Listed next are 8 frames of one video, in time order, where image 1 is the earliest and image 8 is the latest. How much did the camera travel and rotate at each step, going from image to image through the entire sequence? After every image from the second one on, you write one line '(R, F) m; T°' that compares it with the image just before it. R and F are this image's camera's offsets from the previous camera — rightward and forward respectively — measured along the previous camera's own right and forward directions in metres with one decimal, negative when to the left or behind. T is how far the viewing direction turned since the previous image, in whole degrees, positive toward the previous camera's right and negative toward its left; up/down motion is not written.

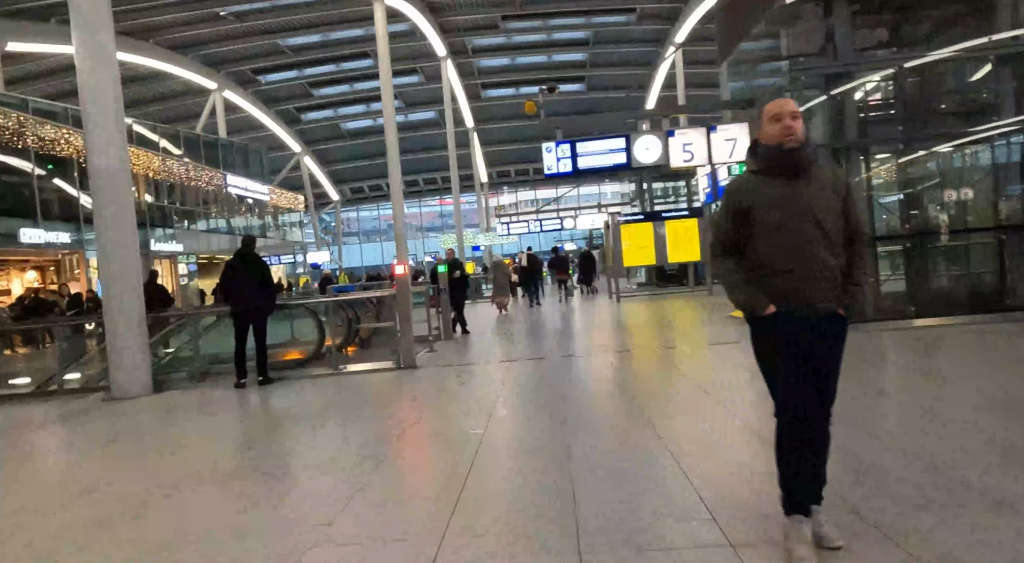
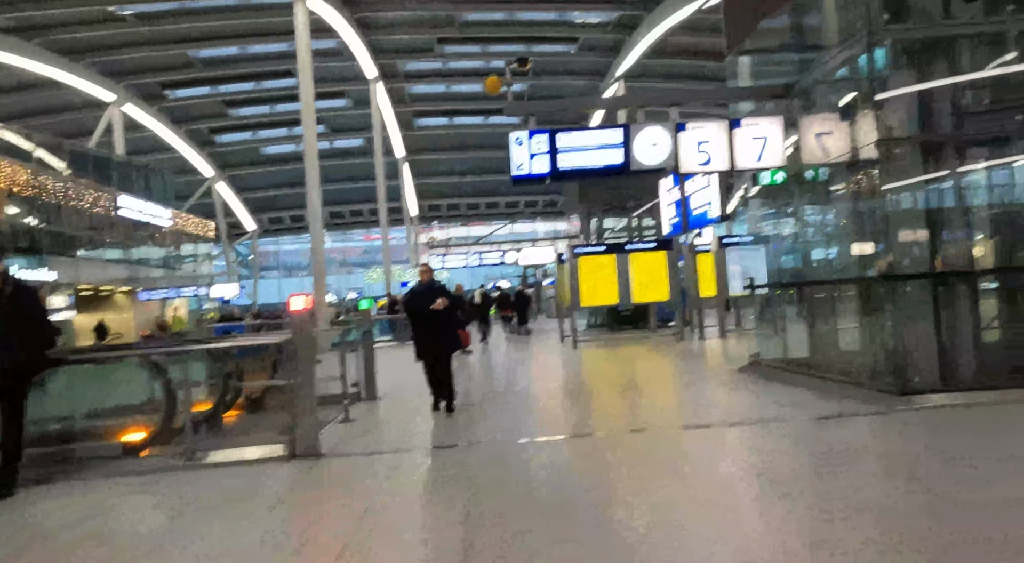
(-0.3, +2.7) m; +6°
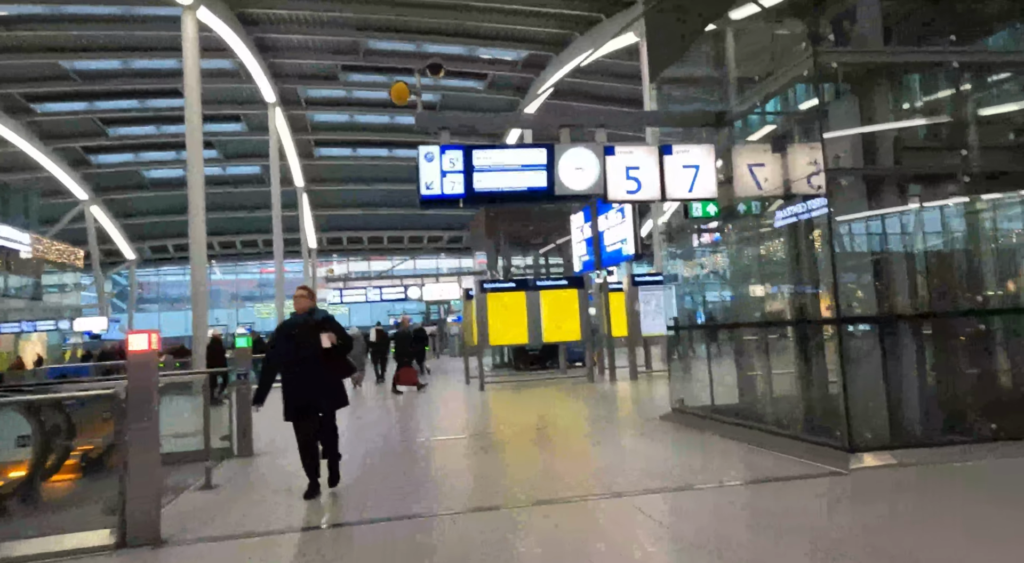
(0.0, +0.9) m; +9°
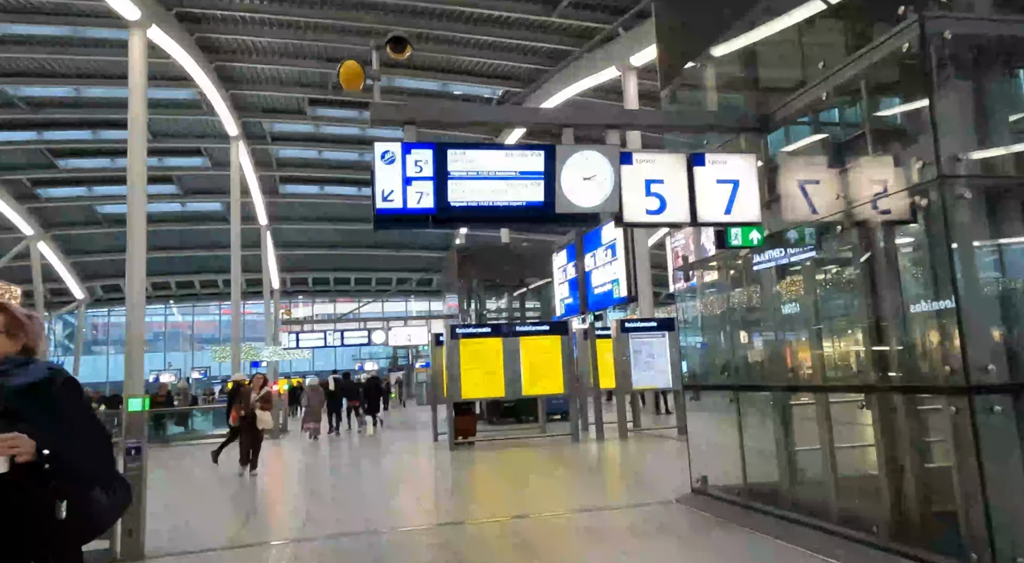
(-0.1, +1.6) m; +3°
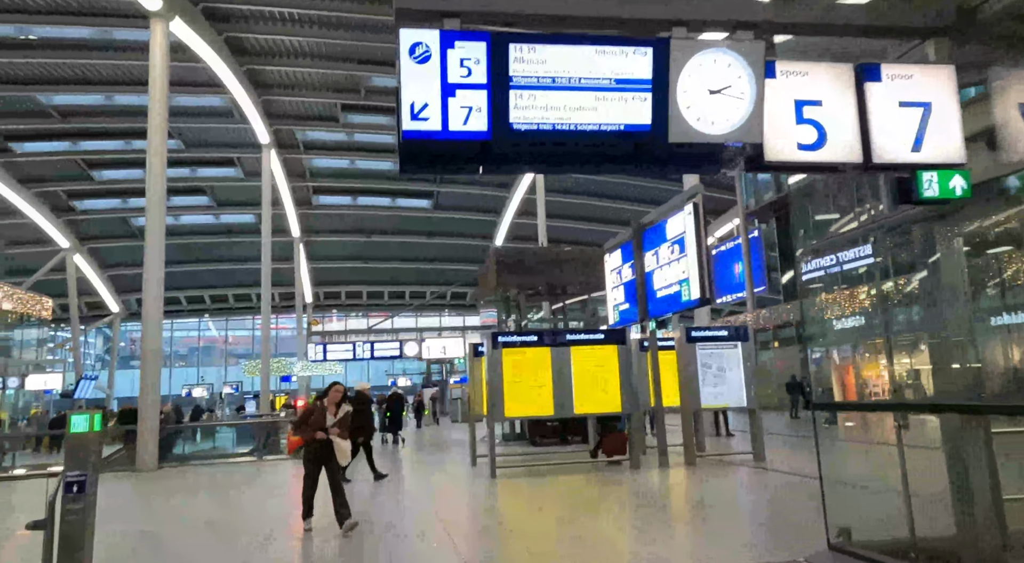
(-0.3, +1.5) m; -3°
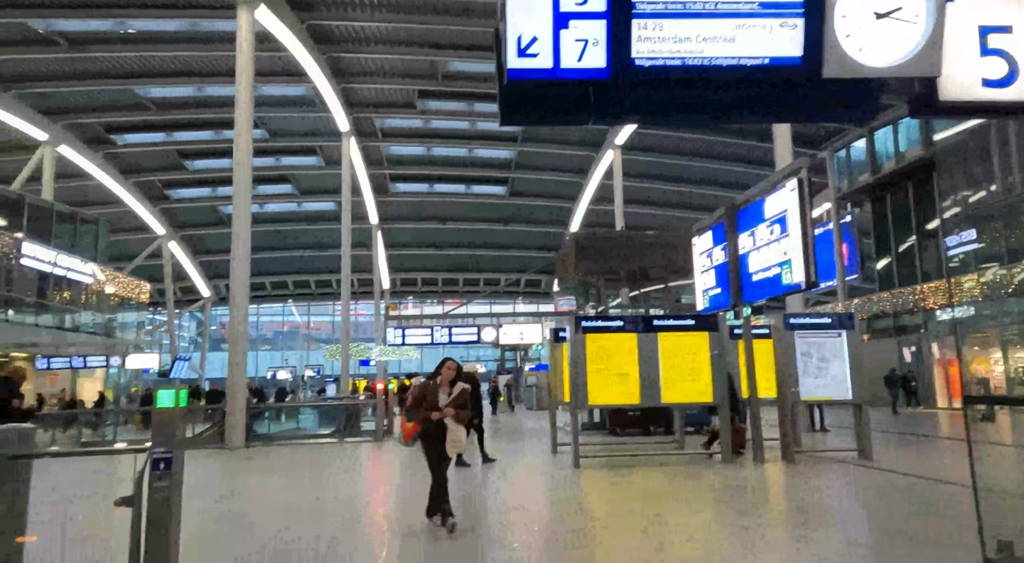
(-0.2, +0.4) m; -6°
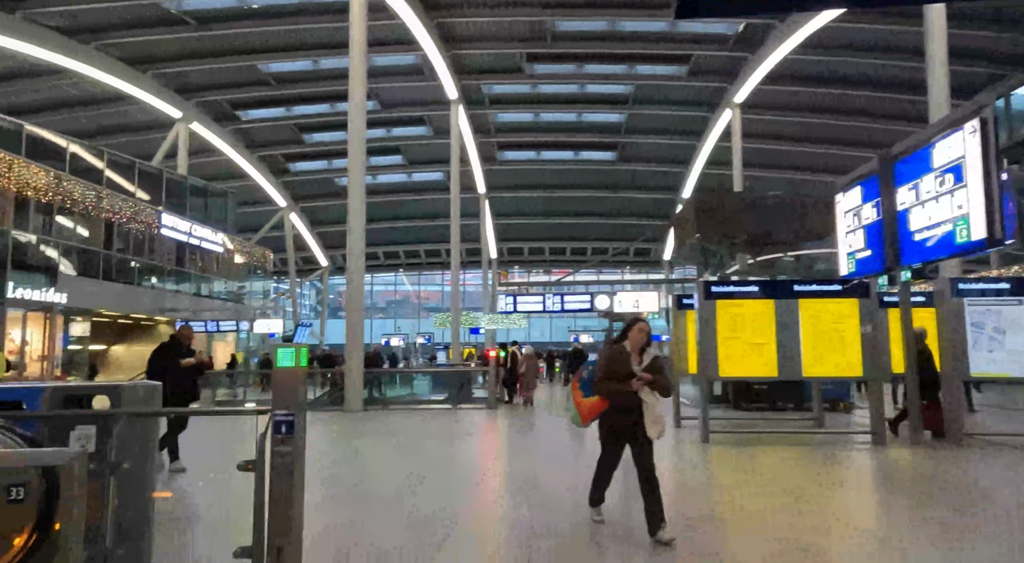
(-0.2, +0.5) m; -9°
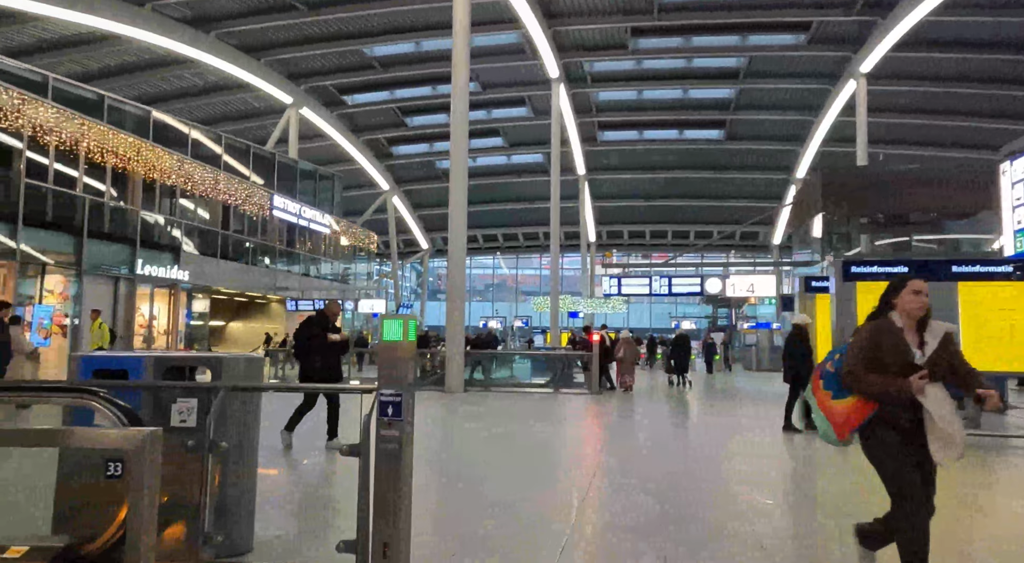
(-0.2, +0.5) m; -8°
